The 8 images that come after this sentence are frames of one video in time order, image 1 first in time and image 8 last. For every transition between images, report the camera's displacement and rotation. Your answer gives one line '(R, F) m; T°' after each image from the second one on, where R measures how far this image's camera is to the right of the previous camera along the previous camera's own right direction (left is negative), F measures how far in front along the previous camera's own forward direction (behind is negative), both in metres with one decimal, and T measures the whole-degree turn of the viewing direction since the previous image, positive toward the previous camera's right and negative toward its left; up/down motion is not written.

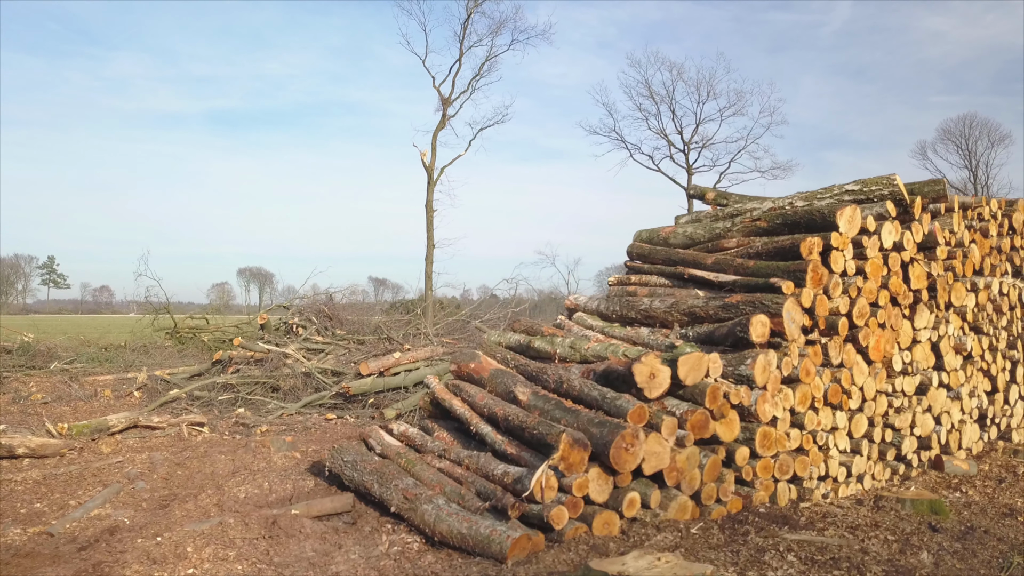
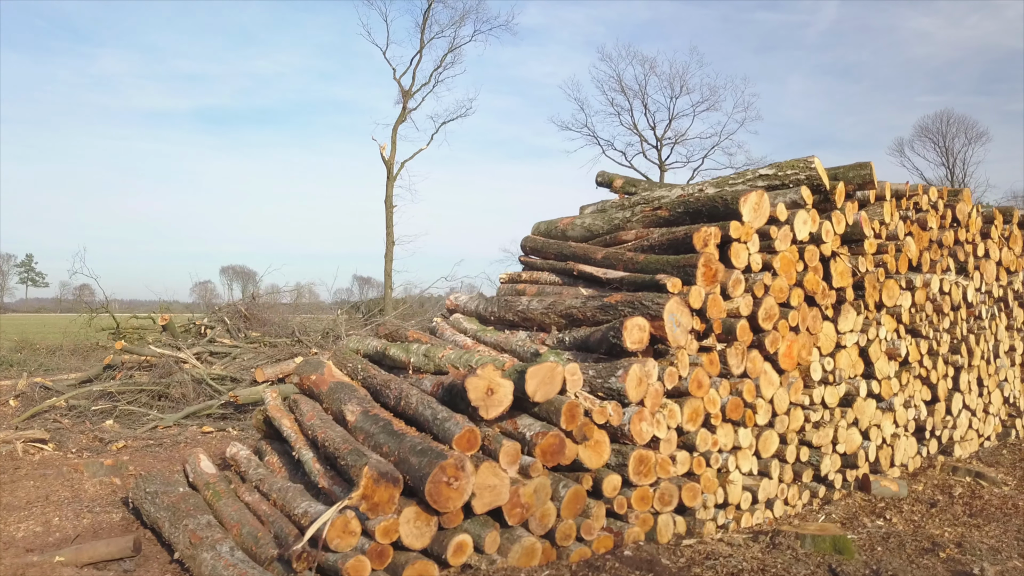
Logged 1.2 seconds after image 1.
(+1.1, +1.0) m; +1°
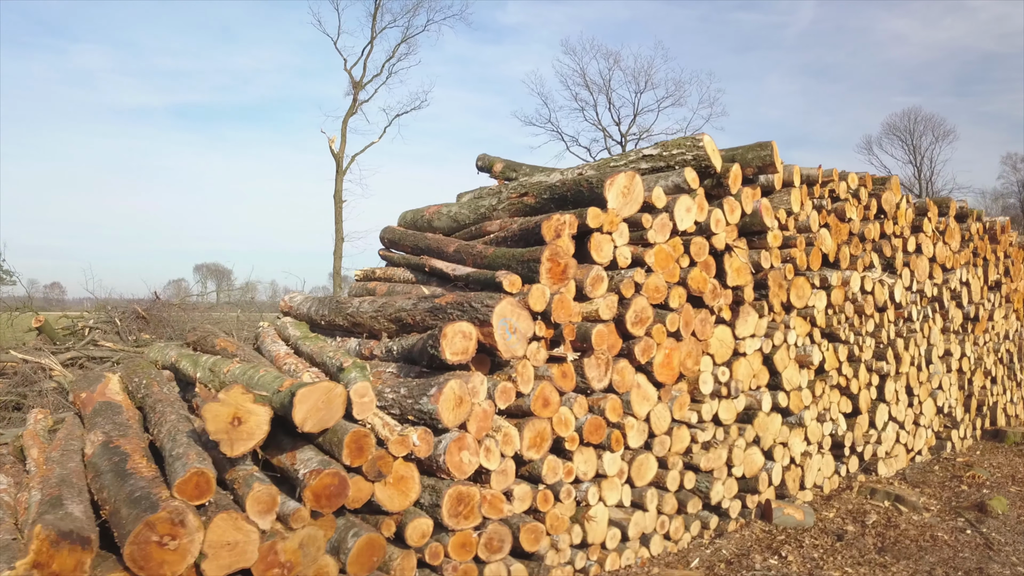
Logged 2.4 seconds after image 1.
(+1.1, +1.0) m; +1°
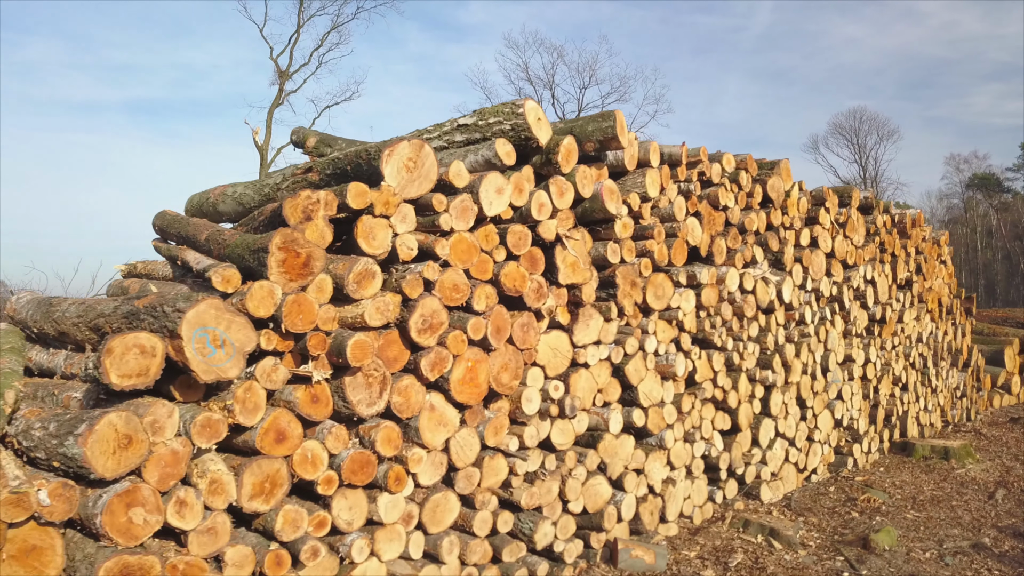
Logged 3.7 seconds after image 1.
(+1.2, +1.1) m; +3°
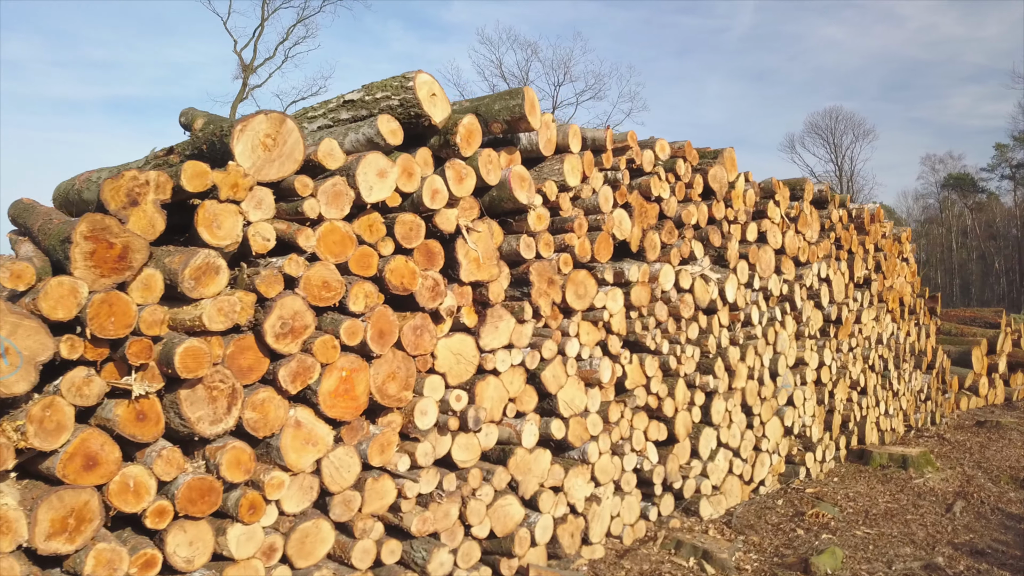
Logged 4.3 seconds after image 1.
(+0.5, +0.6) m; +1°
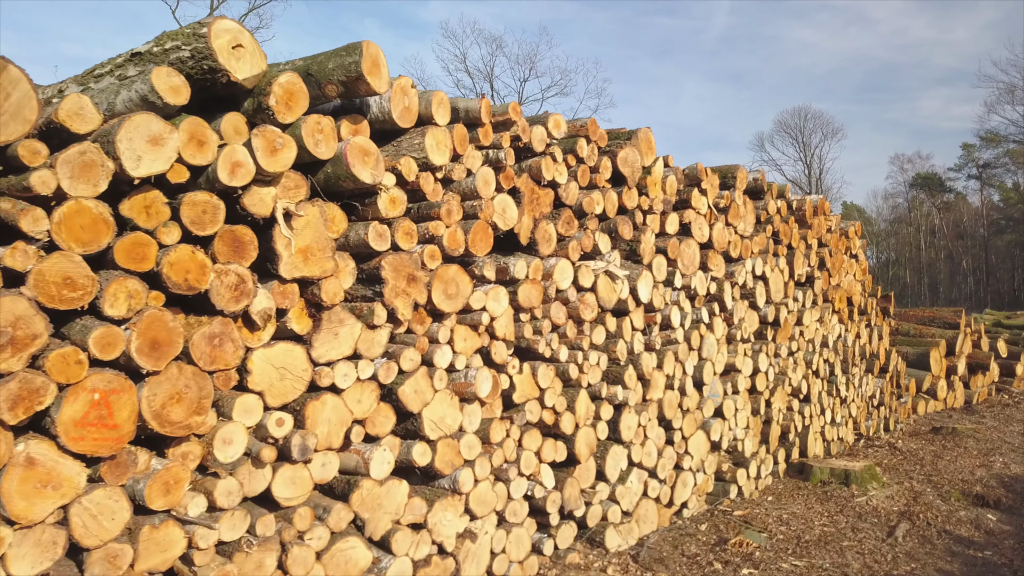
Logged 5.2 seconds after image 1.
(+0.7, +0.9) m; +2°
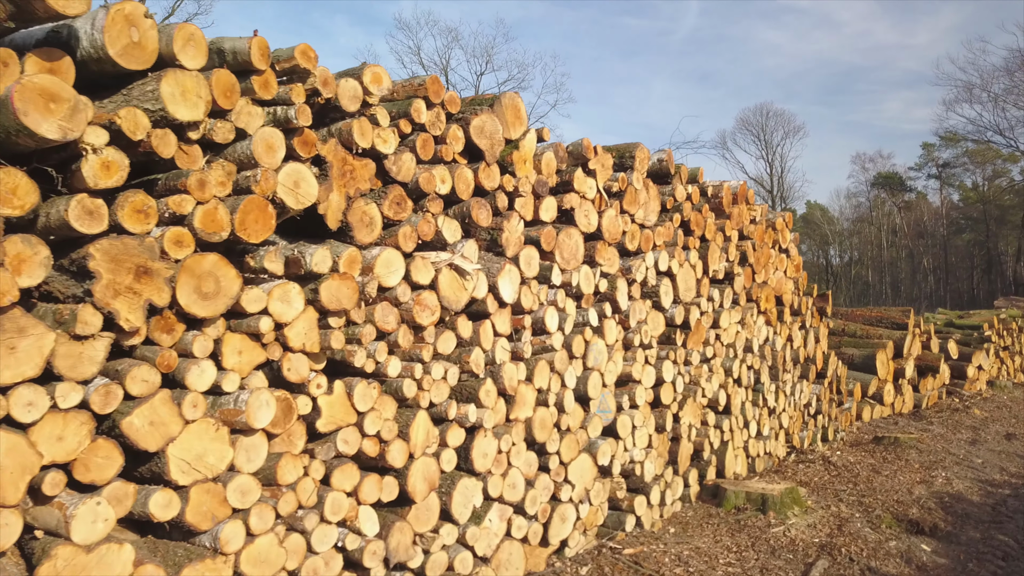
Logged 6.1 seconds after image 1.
(+0.9, +1.1) m; +2°
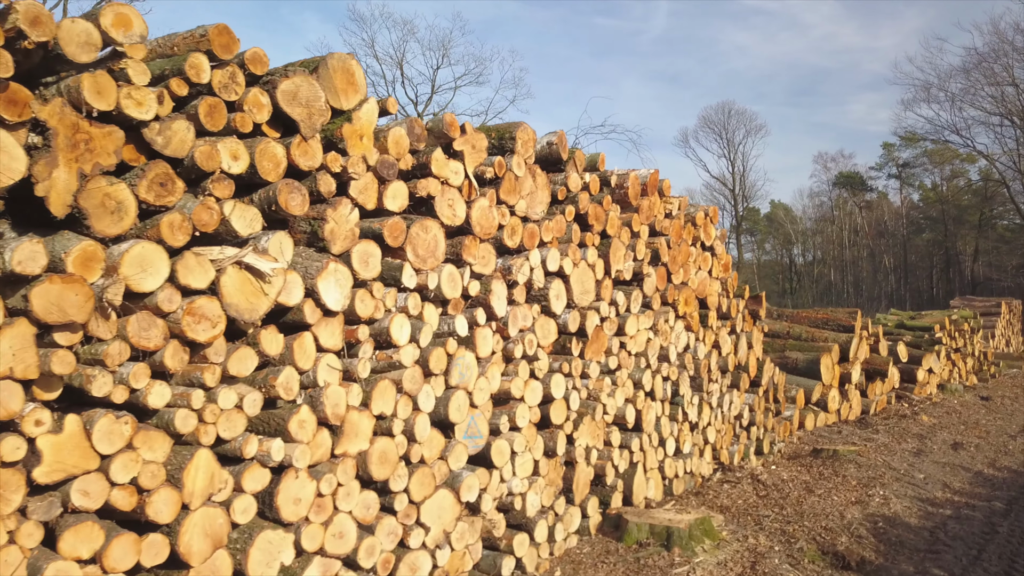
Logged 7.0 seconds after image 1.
(+0.8, +0.9) m; +2°
